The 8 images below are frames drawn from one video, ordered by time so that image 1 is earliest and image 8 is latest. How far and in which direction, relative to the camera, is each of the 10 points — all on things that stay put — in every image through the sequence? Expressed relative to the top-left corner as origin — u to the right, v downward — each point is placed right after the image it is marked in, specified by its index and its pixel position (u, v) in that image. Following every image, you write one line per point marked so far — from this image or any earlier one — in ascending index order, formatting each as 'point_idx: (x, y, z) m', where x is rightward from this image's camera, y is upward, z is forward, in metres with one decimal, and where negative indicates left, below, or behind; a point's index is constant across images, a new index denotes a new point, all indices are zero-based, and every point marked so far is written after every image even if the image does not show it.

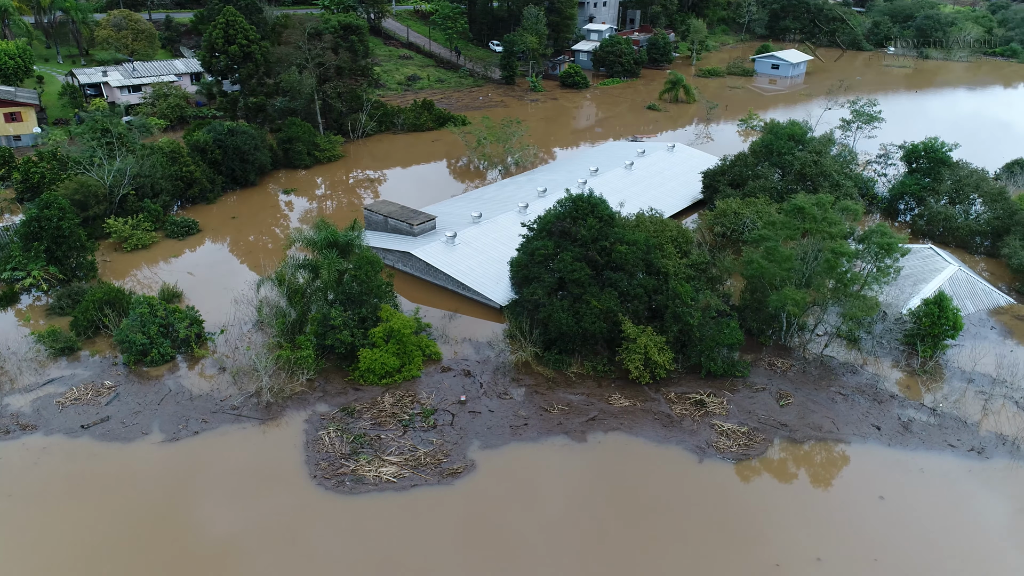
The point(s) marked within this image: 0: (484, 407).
0: (-0.6, -2.9, +17.4) m
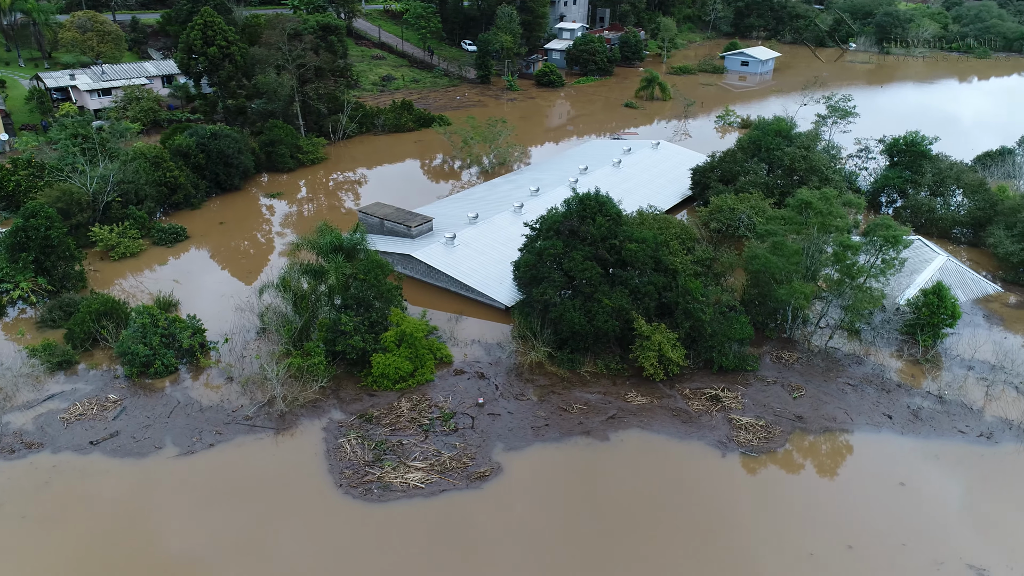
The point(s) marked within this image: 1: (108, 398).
0: (-0.2, -2.9, +17.3) m
1: (-9.8, -2.7, +17.4) m
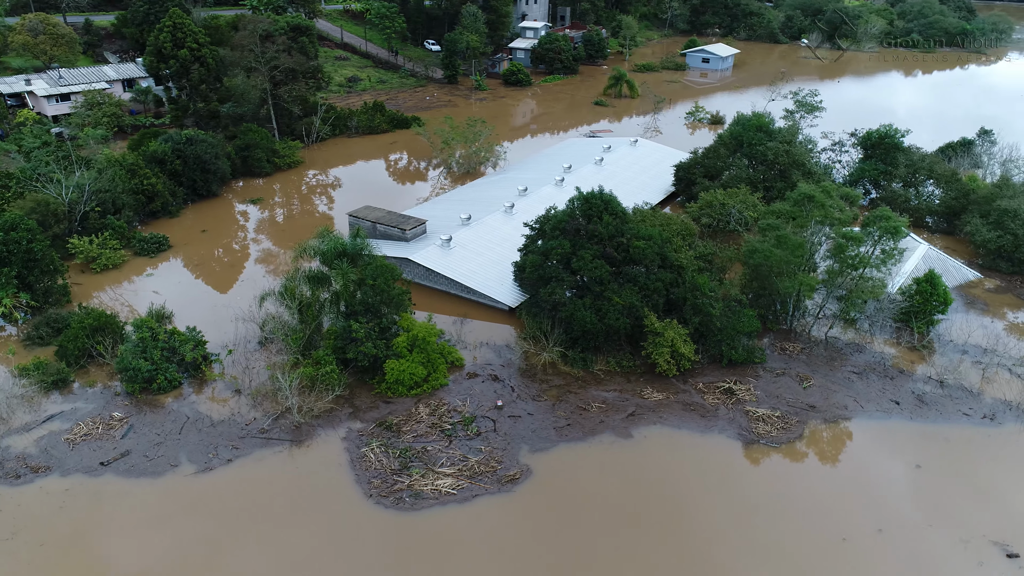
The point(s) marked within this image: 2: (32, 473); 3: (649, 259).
0: (+0.3, -2.9, +17.2) m
1: (-9.3, -3.0, +16.7) m
2: (-10.0, -3.9, +14.9) m
3: (+3.6, +0.8, +19.0) m
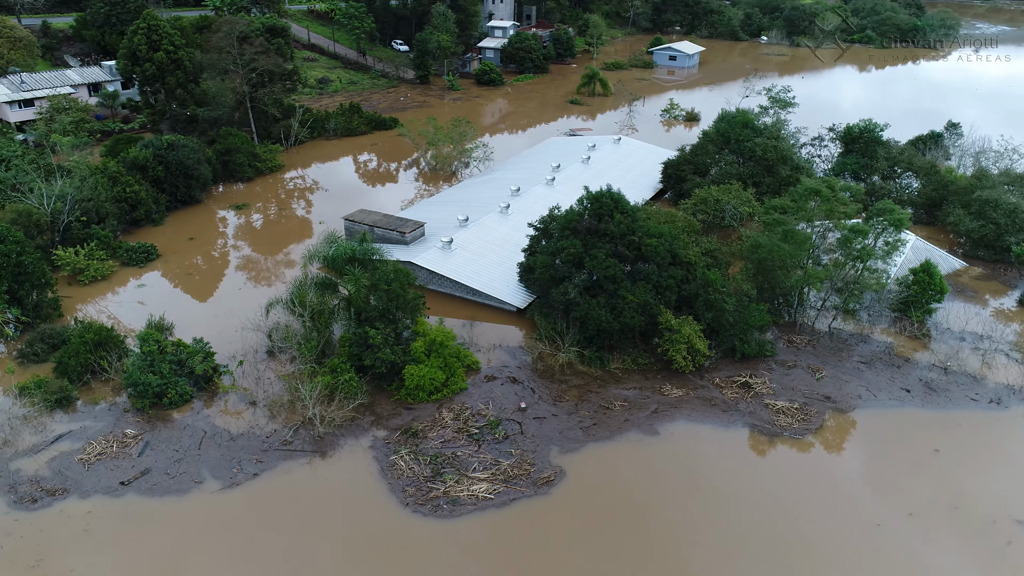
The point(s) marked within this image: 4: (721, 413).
0: (+0.8, -3.0, +17.2) m
1: (-8.7, -3.3, +16.1) m
2: (-9.2, -4.2, +14.3) m
3: (+4.0, +0.8, +19.1) m
4: (+5.1, -3.0, +17.4) m
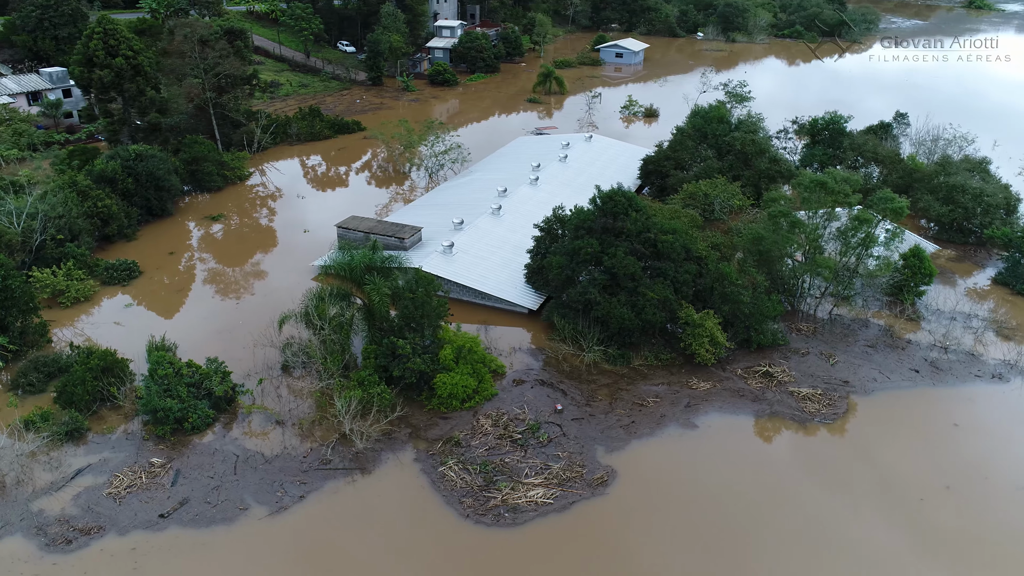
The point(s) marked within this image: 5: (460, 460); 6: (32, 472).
0: (+1.7, -3.0, +17.2) m
1: (-7.7, -3.7, +15.2) m
2: (-8.0, -4.6, +13.4) m
3: (+4.5, +1.0, +19.4) m
4: (+5.9, -2.8, +17.8) m
5: (-1.1, -3.7, +15.5) m
6: (-10.0, -3.9, +15.0) m
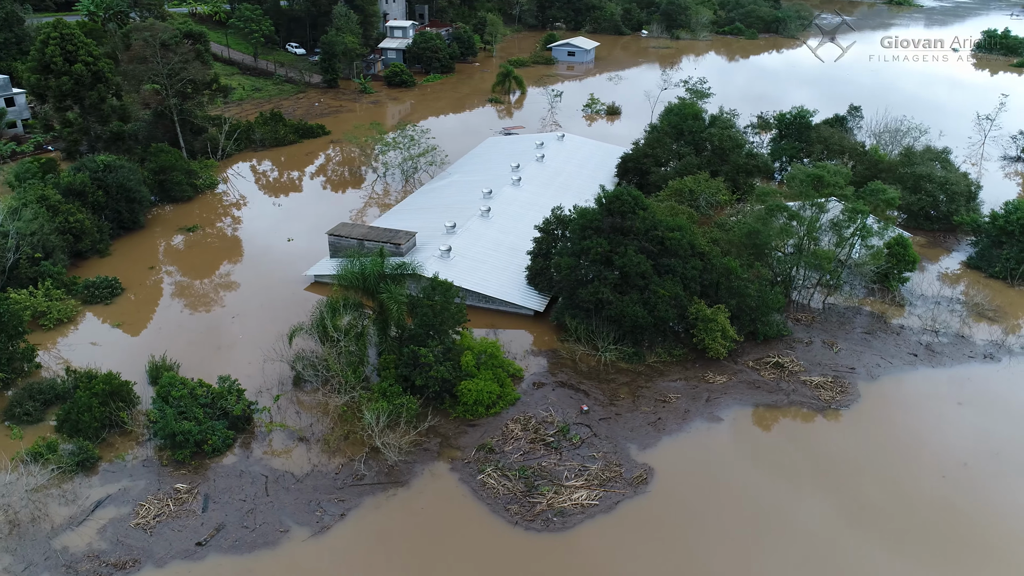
0: (+2.3, -3.0, +17.3) m
1: (-6.8, -4.1, +14.5) m
2: (-7.0, -5.0, +12.7) m
3: (+4.7, +1.1, +19.7) m
4: (+6.5, -2.7, +18.2) m
5: (-0.3, -3.8, +15.3) m
6: (-9.1, -4.3, +14.1) m
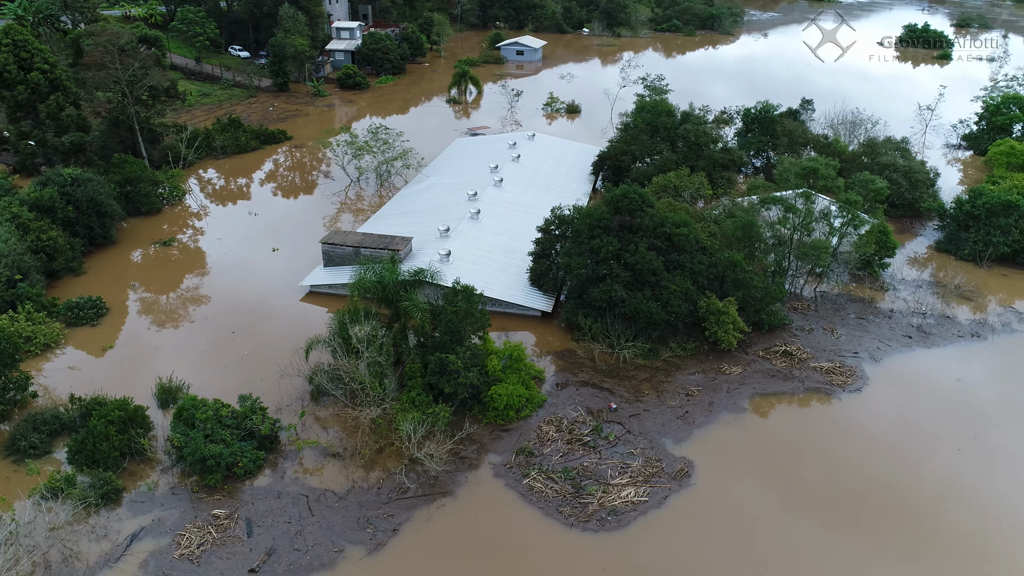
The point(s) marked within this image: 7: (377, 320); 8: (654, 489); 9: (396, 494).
0: (+3.0, -2.9, +17.4) m
1: (-5.8, -4.4, +13.9) m
2: (-5.7, -5.4, +12.1) m
3: (+5.0, +1.2, +20.1) m
4: (+7.0, -2.4, +18.8) m
5: (+0.6, -3.9, +15.3) m
6: (-8.0, -4.8, +13.3) m
7: (-3.3, -0.7, +17.4) m
8: (+2.9, -4.2, +15.0) m
9: (-2.4, -4.2, +14.8) m
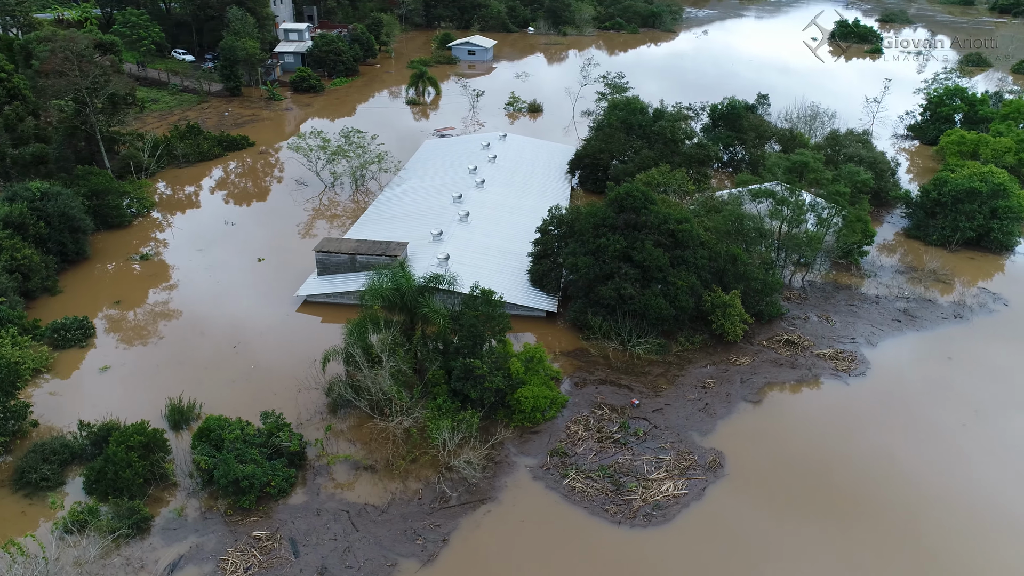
0: (+3.6, -2.8, +17.7) m
1: (-4.8, -4.7, +13.5) m
2: (-4.5, -5.6, +11.6) m
3: (+5.2, +1.4, +20.5) m
4: (+7.5, -2.2, +19.3) m
5: (+1.4, -3.9, +15.4) m
6: (-7.0, -5.1, +12.7) m
7: (-2.7, -0.9, +17.1) m
8: (+3.7, -4.1, +15.2) m
9: (-1.5, -4.4, +14.6) m
